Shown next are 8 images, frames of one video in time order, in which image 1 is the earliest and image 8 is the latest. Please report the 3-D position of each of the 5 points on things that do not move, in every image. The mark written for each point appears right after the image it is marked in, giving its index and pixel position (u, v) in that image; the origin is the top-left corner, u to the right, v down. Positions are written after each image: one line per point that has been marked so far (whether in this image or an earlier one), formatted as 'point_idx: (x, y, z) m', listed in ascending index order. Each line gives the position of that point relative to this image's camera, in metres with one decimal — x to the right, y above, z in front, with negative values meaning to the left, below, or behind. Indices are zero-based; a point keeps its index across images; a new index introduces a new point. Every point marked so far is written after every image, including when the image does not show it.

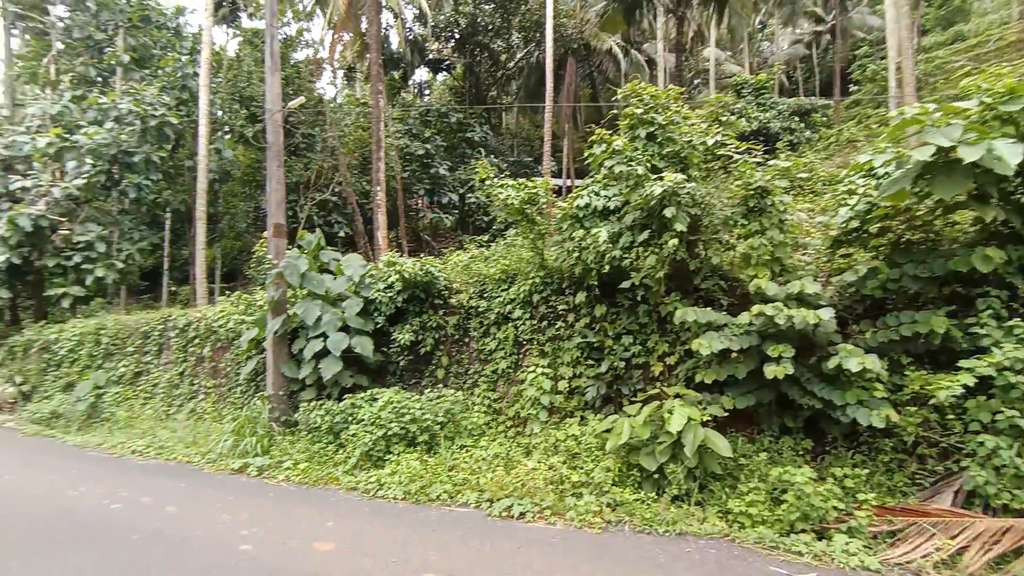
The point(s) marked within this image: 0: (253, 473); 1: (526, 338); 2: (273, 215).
0: (-2.7, -1.9, +6.1) m
1: (+0.2, -0.6, +6.4) m
2: (-3.0, +0.9, +7.4) m
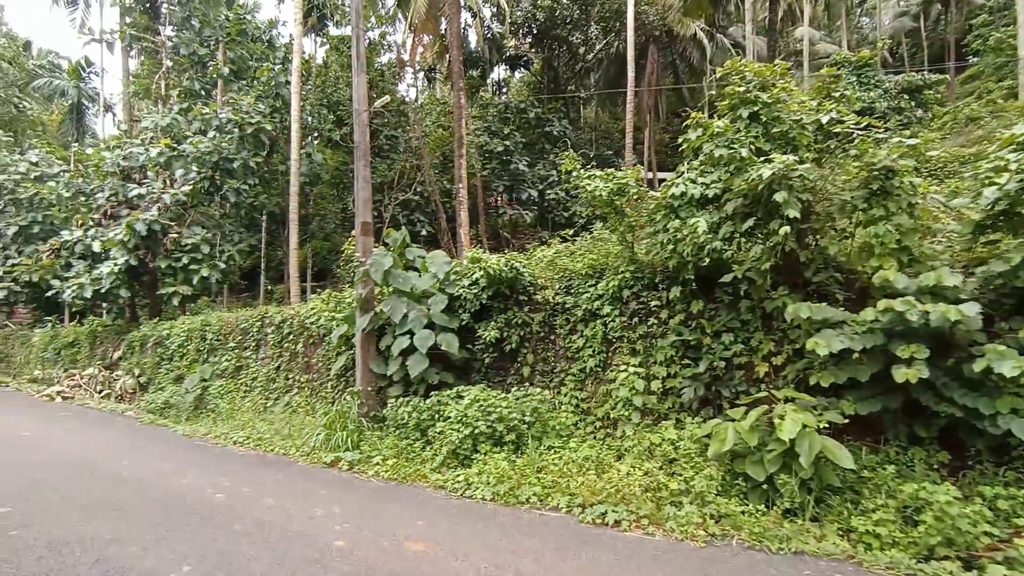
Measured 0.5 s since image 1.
0: (-1.7, -1.9, +6.2) m
1: (+1.1, -0.5, +6.1) m
2: (-1.9, +1.0, +7.5) m
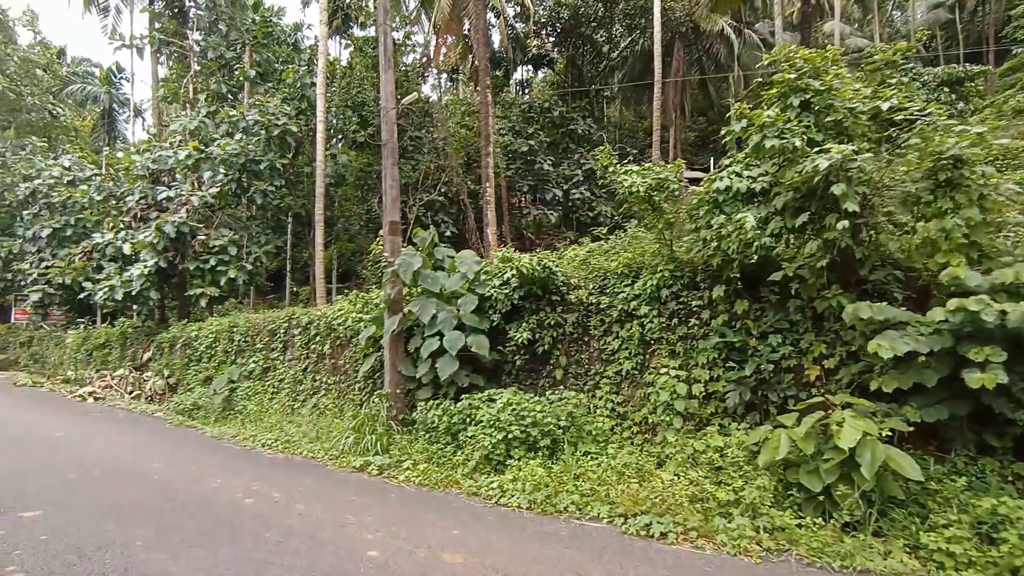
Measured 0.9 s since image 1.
0: (-1.4, -1.9, +6.0) m
1: (+1.4, -0.5, +5.9) m
2: (-1.5, +1.0, +7.4) m
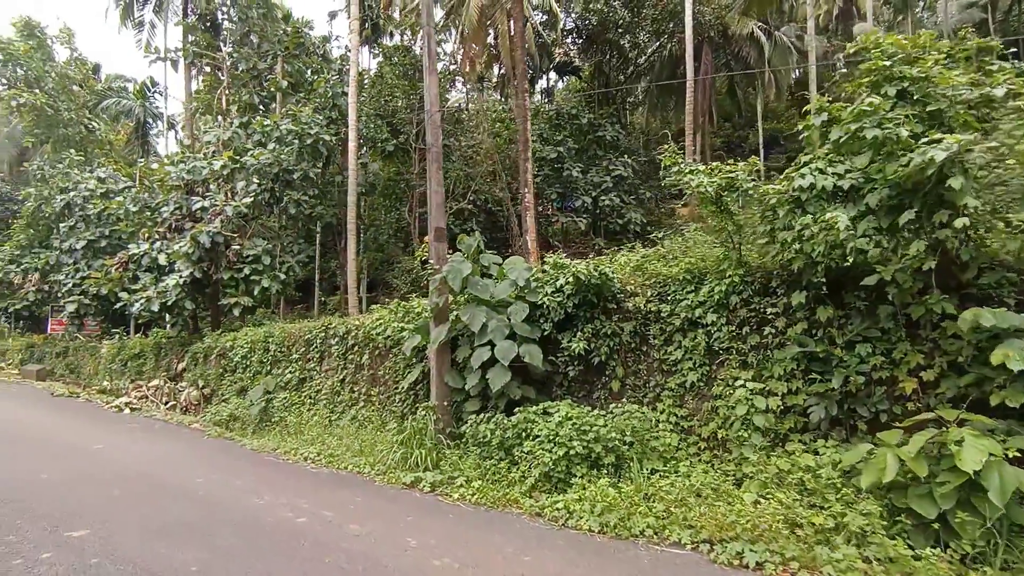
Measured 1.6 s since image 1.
0: (-0.8, -2.0, +5.7) m
1: (+2.0, -0.6, +5.5) m
2: (-0.9, +0.9, +7.1) m
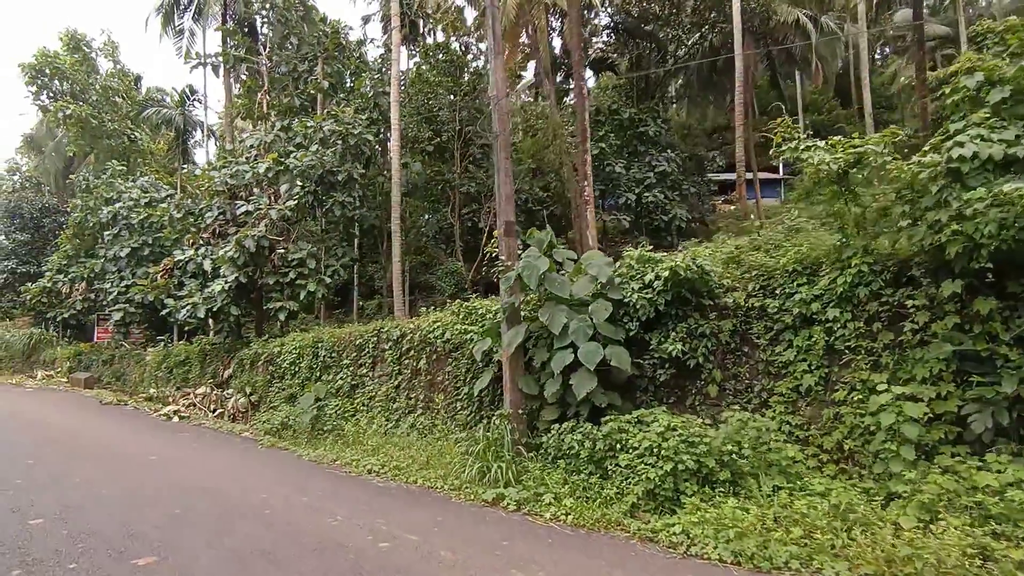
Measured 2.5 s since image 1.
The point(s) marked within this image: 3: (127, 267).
0: (0.0, -1.9, +5.2) m
1: (+2.8, -0.5, +4.9) m
2: (-0.1, +0.9, +6.6) m
3: (-12.7, +0.7, +19.4) m
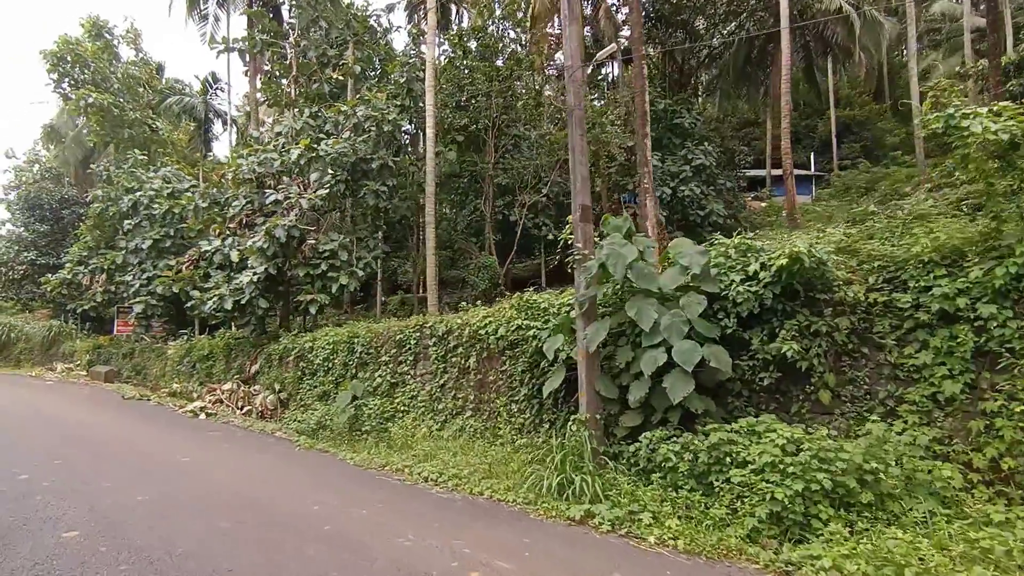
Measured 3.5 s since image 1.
0: (+0.7, -1.8, +4.5) m
1: (+3.5, -0.4, +4.2) m
2: (+0.7, +1.0, +6.0) m
3: (-11.7, +1.0, +18.9) m
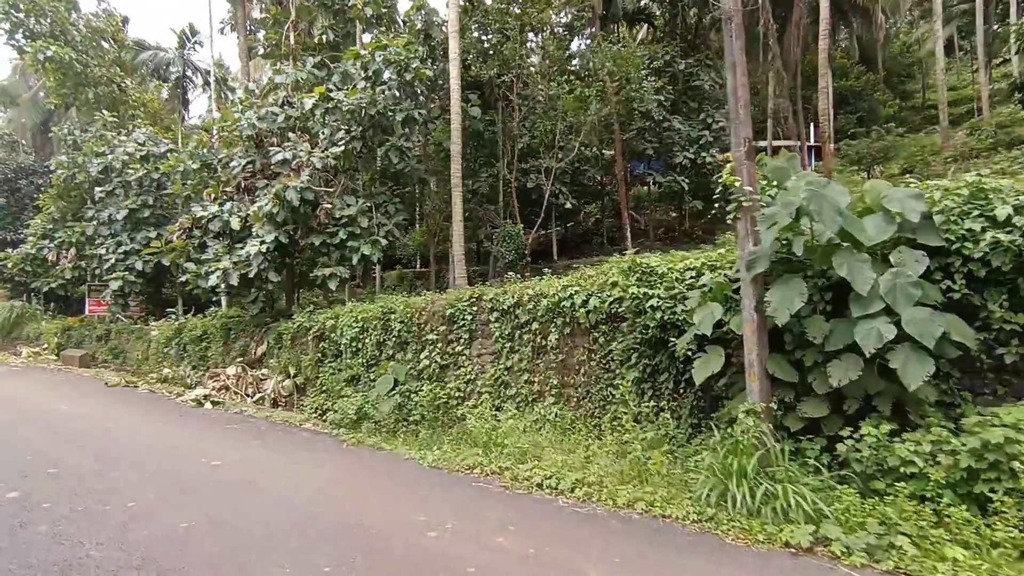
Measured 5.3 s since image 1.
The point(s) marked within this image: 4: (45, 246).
0: (+2.0, -1.5, +3.4) m
1: (+4.7, -0.1, +3.1) m
2: (+1.8, +1.3, +4.7) m
3: (-11.2, +1.7, +17.0) m
4: (-15.2, +1.4, +19.1) m
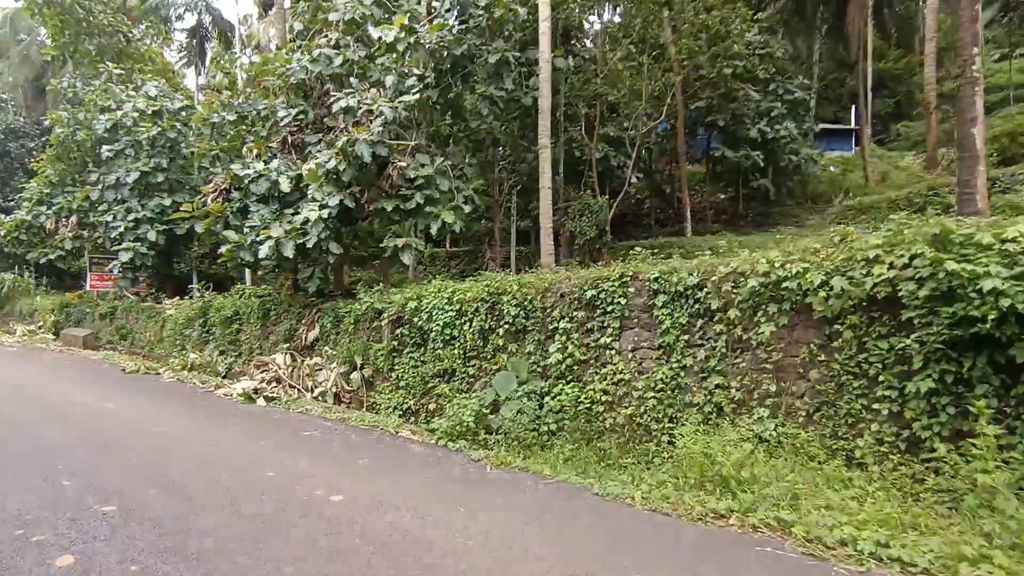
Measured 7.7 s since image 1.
0: (+3.8, -1.5, +1.7) m
1: (+6.6, -0.1, +1.4) m
2: (+3.7, +1.4, +3.0) m
3: (-9.6, +2.4, +15.0) m
4: (-13.6, +2.2, +17.0) m
